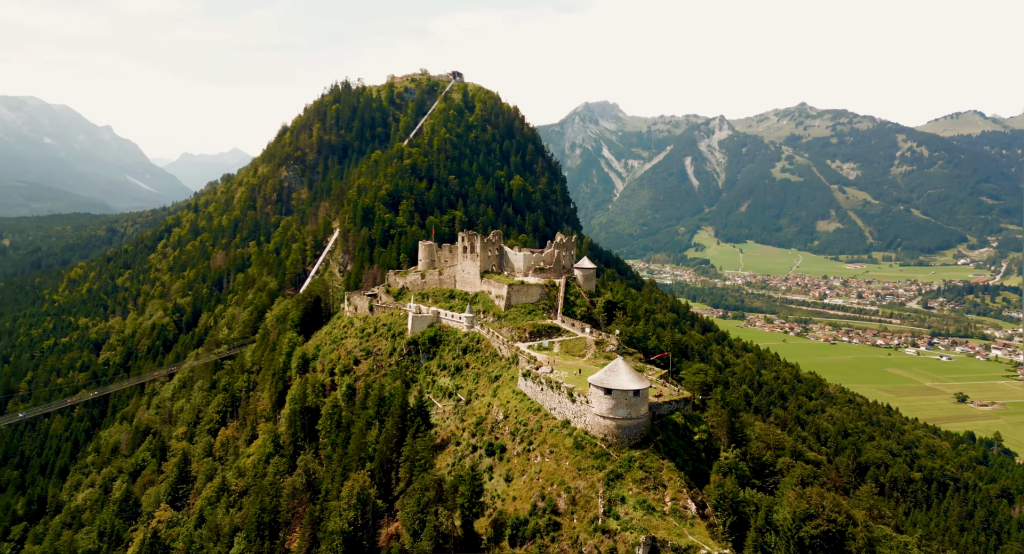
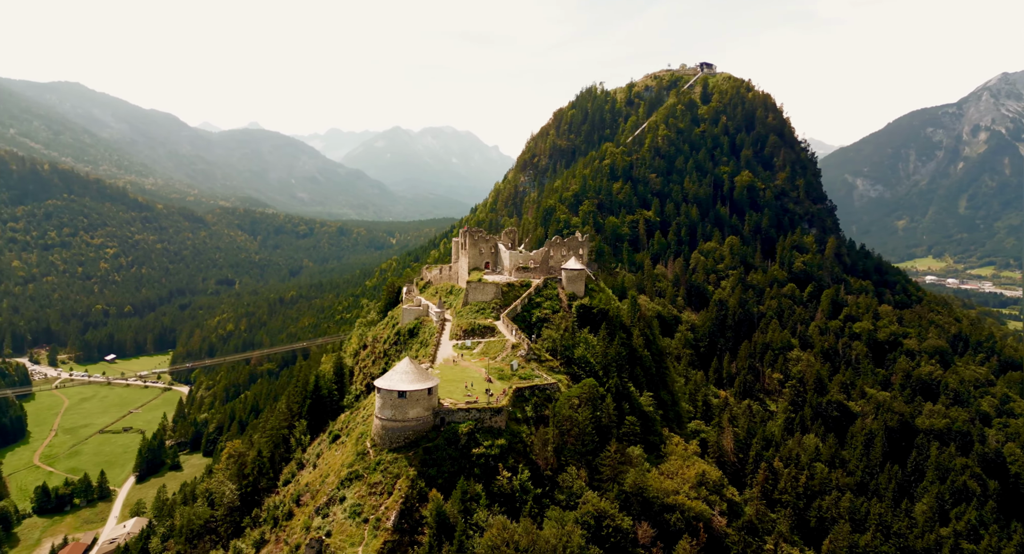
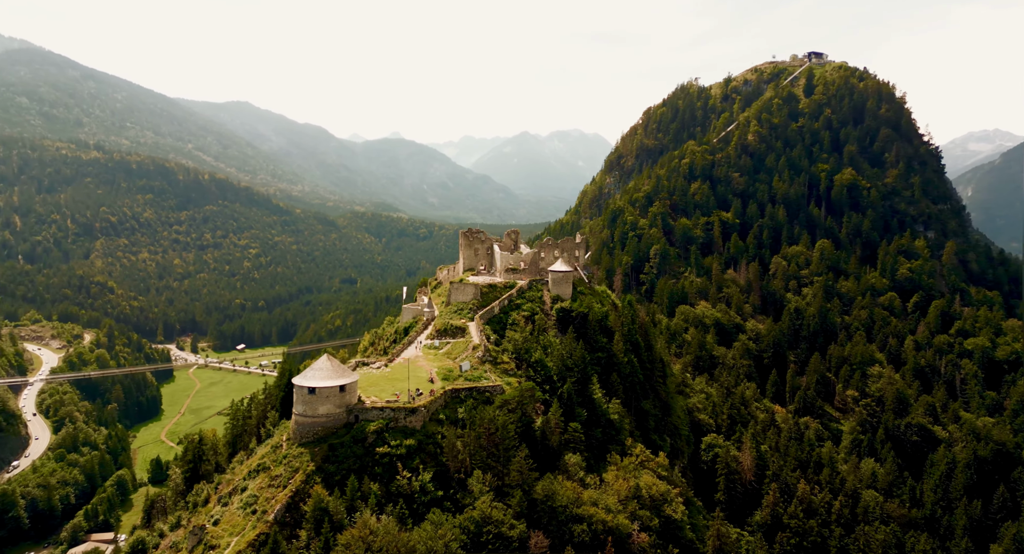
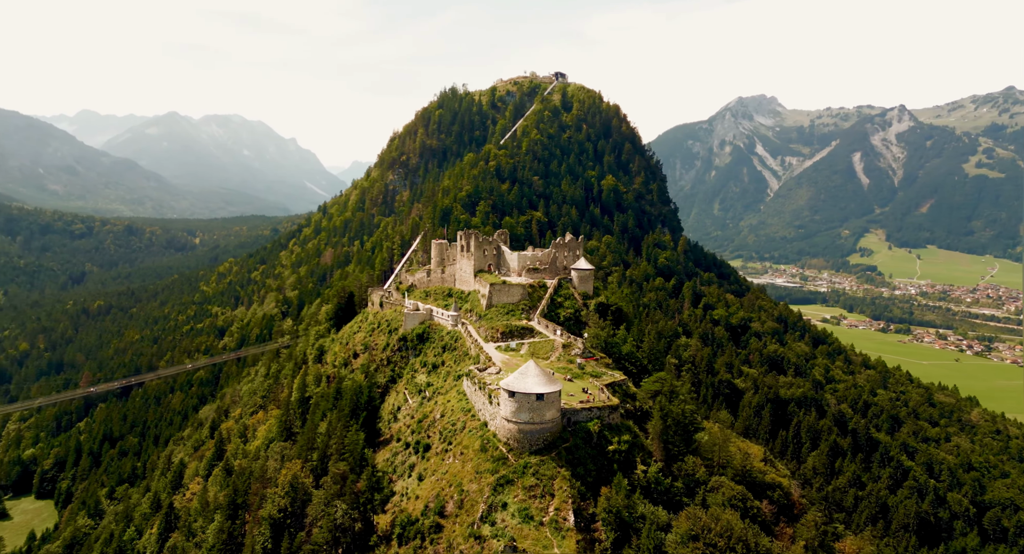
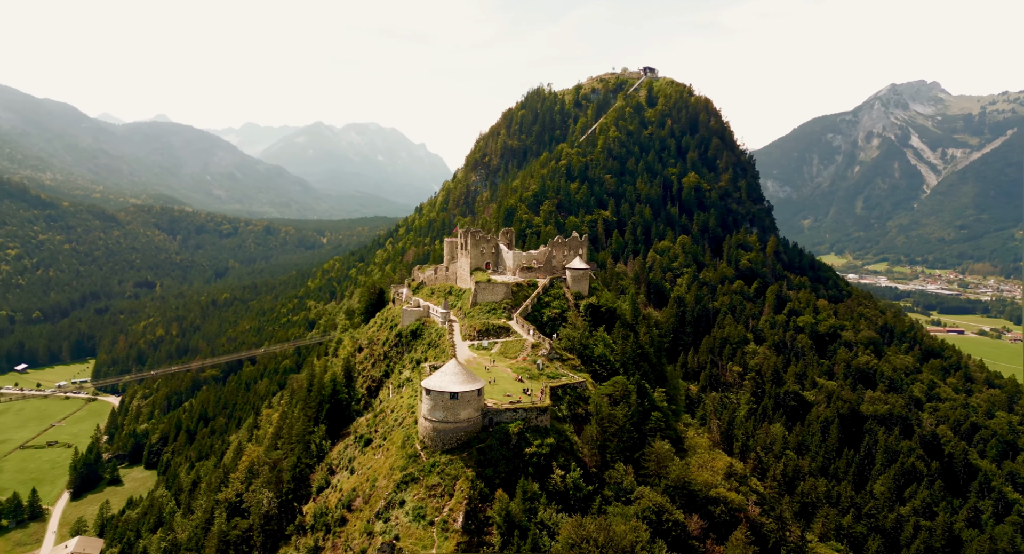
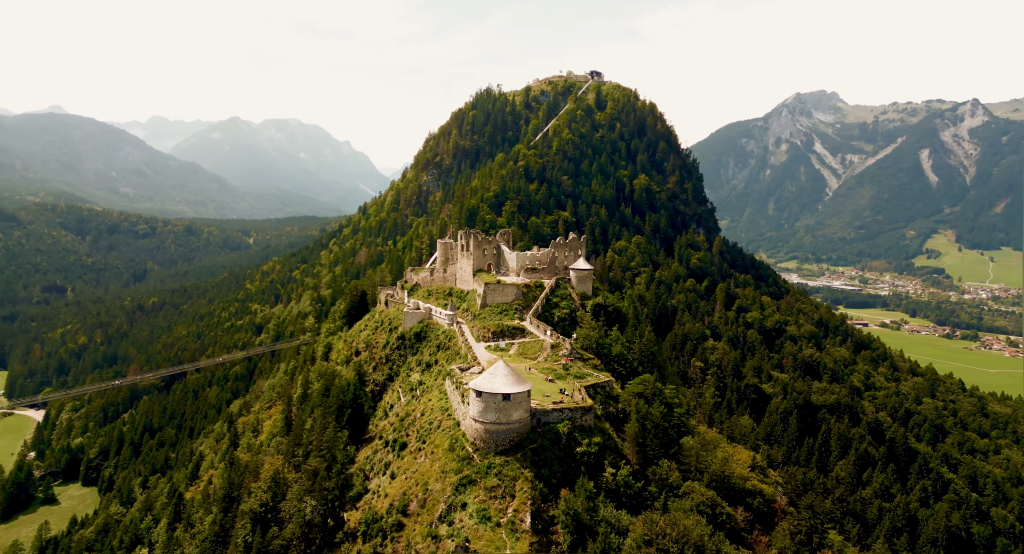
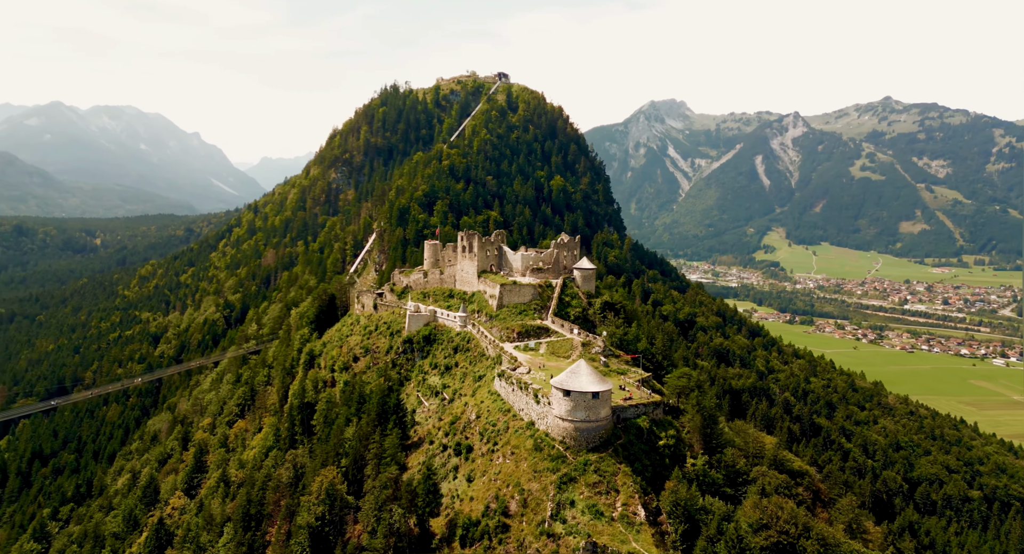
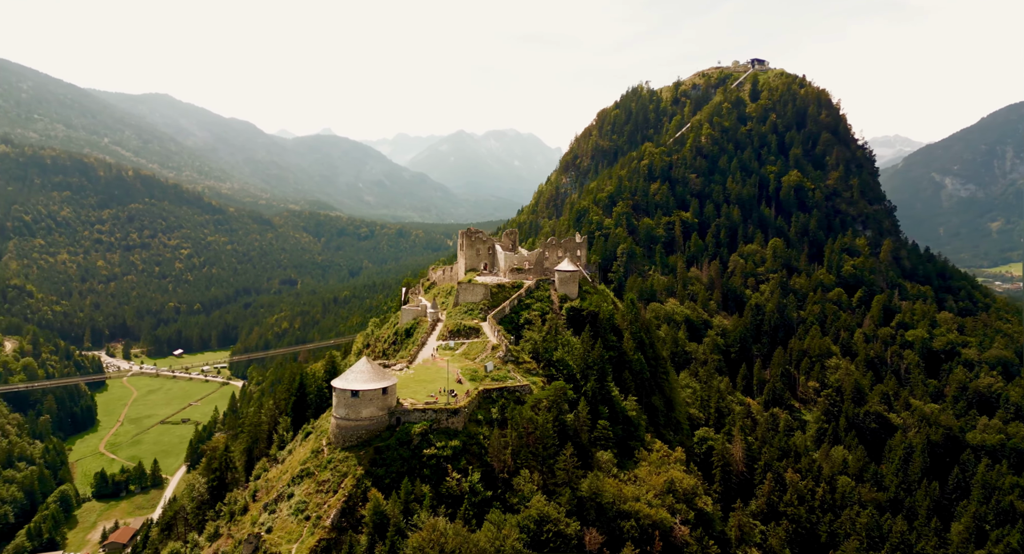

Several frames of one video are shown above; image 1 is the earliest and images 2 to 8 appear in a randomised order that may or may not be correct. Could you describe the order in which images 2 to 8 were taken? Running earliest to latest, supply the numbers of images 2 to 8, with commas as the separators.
7, 4, 6, 5, 2, 8, 3
